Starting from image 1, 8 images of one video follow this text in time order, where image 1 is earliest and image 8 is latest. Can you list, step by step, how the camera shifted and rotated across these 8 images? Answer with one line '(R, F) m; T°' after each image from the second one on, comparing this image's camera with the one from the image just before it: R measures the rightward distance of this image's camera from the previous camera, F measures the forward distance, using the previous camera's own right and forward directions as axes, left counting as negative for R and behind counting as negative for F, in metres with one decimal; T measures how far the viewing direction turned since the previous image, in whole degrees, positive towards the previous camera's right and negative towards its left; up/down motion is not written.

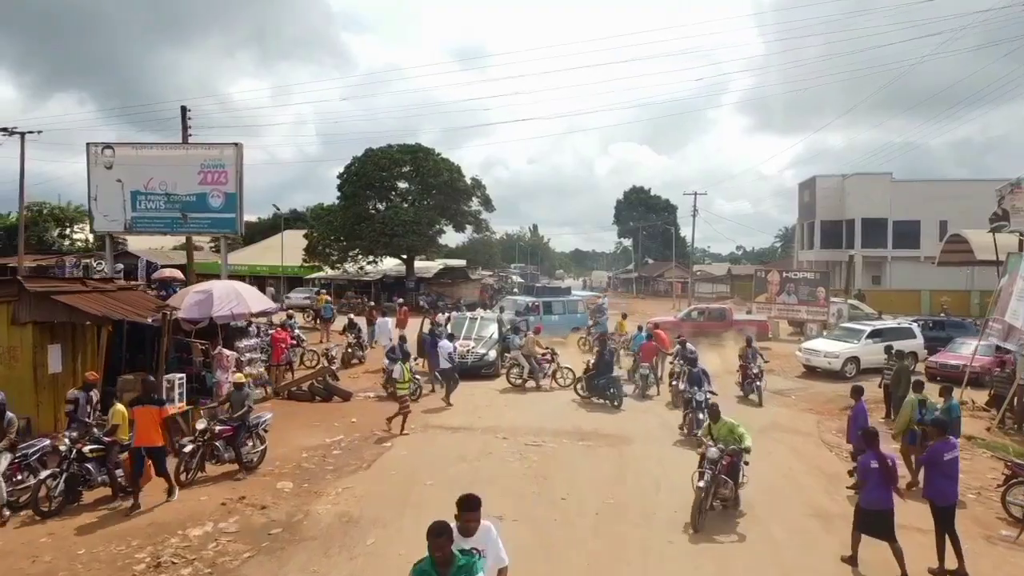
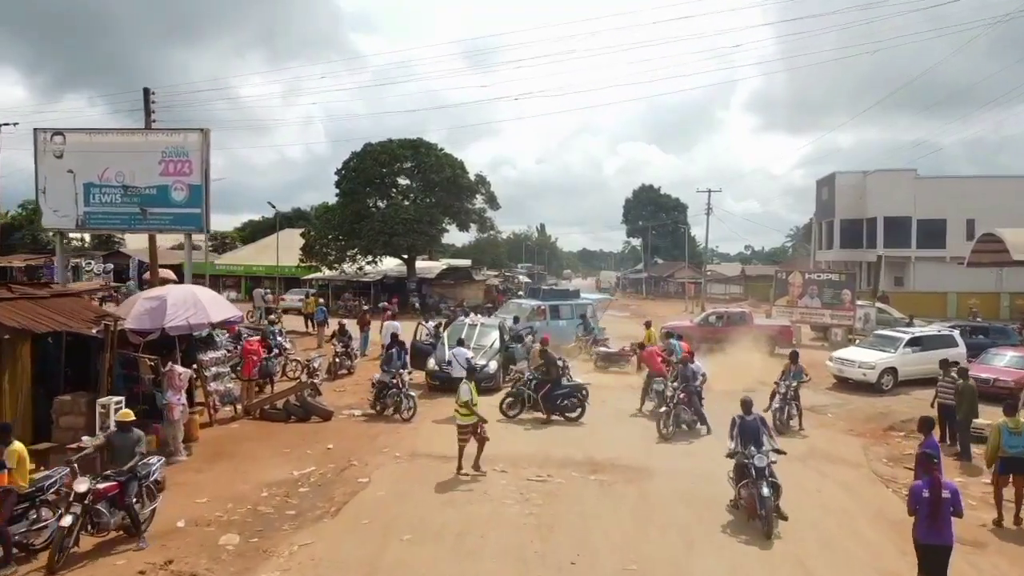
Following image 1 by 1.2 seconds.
(+0.1, +1.7) m; -1°
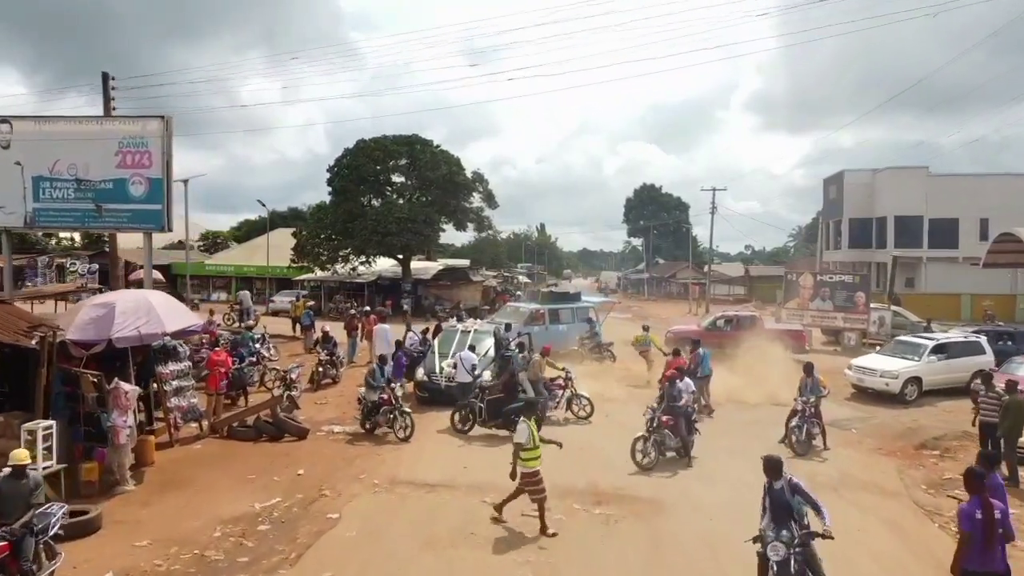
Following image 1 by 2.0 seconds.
(+0.1, +1.2) m; 0°
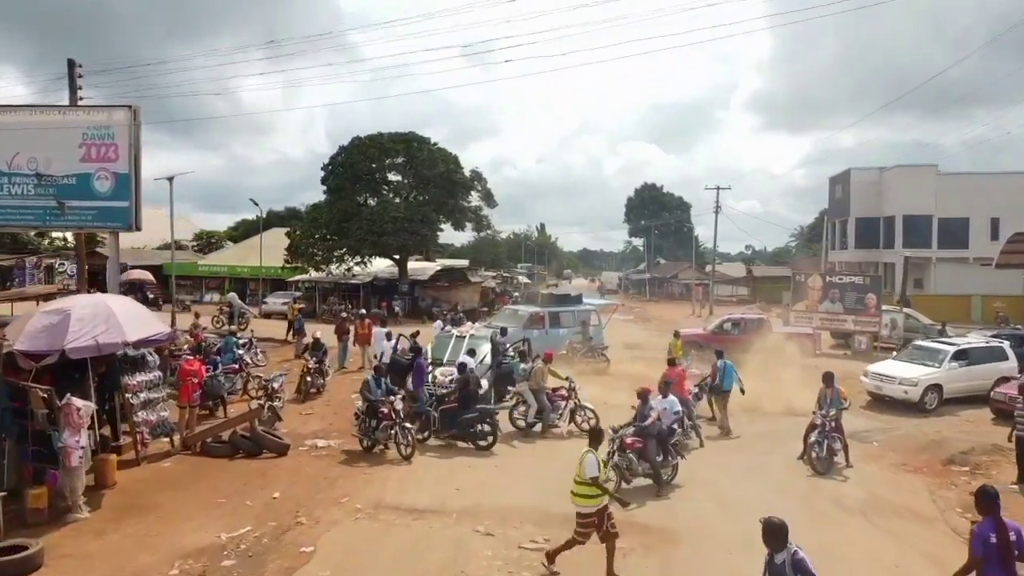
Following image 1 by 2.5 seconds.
(+0.1, +0.9) m; 0°
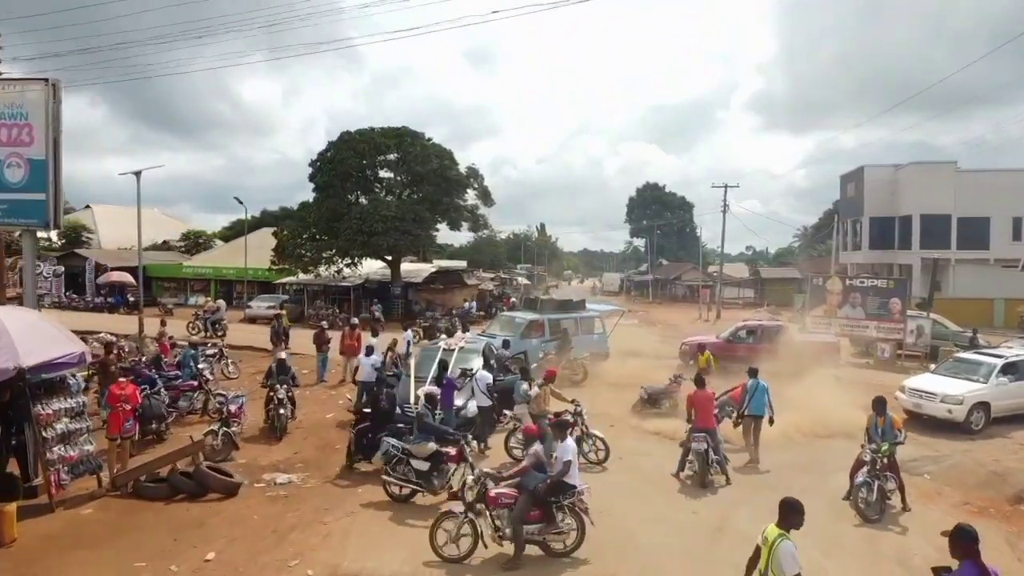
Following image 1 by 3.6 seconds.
(+0.1, +1.8) m; 0°
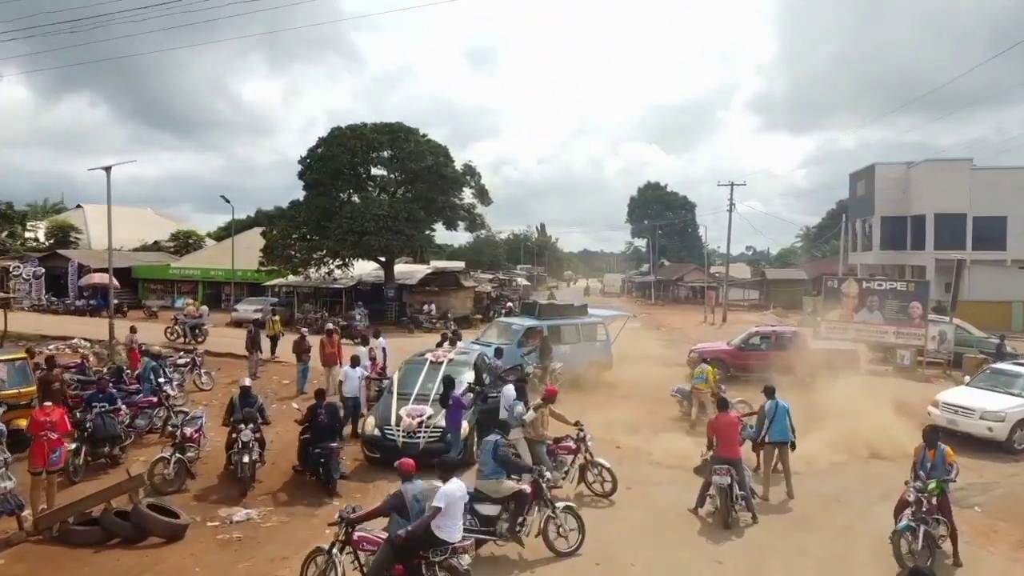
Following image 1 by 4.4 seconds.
(+0.1, +1.3) m; 0°
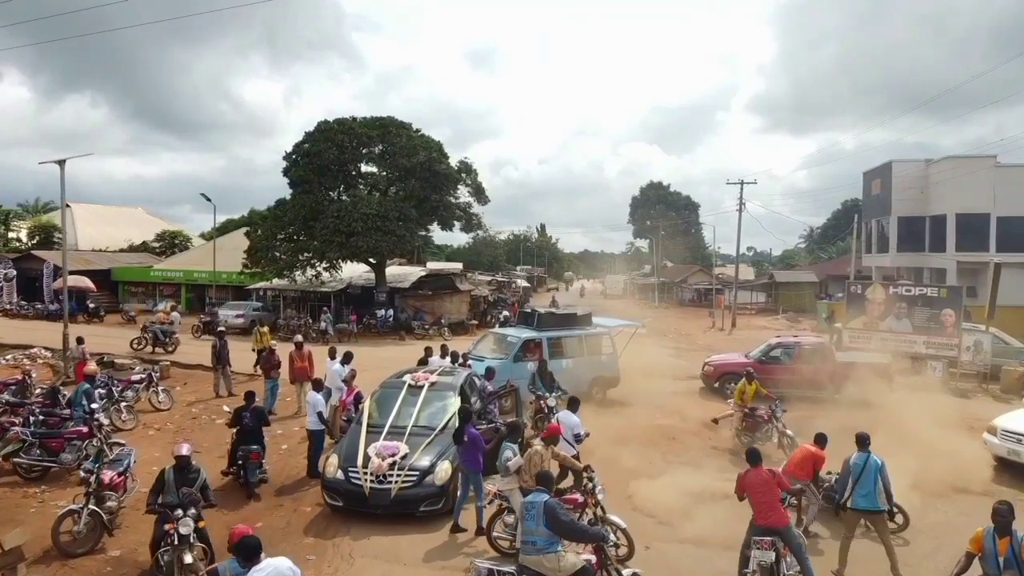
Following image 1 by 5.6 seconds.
(+0.1, +1.8) m; 0°
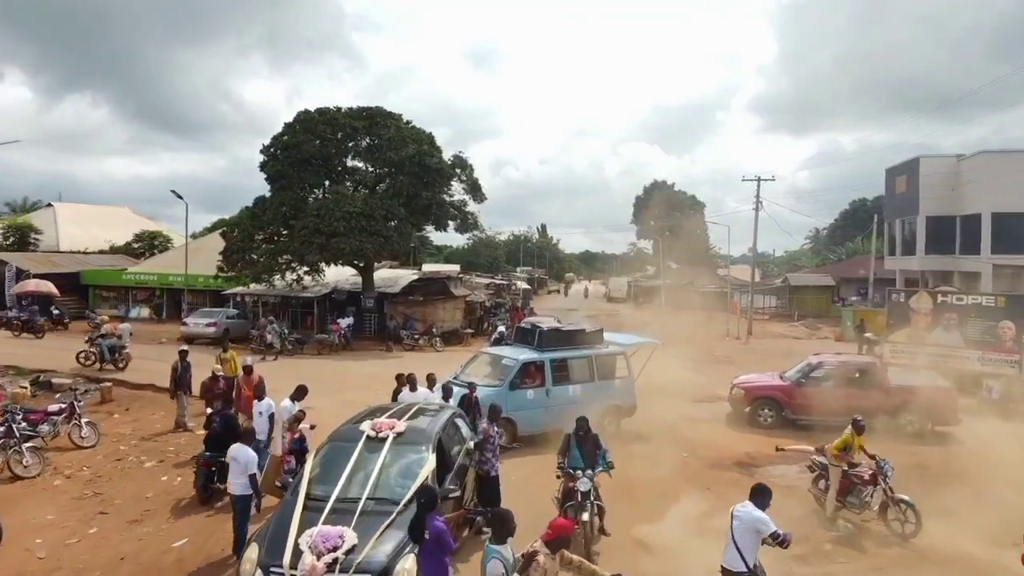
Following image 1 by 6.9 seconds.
(+0.1, +2.5) m; 0°
